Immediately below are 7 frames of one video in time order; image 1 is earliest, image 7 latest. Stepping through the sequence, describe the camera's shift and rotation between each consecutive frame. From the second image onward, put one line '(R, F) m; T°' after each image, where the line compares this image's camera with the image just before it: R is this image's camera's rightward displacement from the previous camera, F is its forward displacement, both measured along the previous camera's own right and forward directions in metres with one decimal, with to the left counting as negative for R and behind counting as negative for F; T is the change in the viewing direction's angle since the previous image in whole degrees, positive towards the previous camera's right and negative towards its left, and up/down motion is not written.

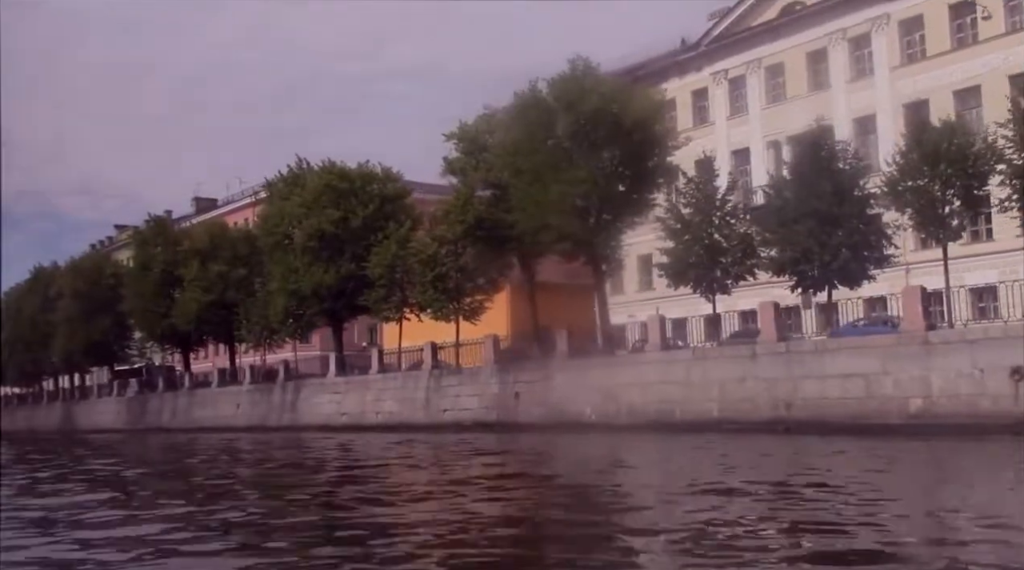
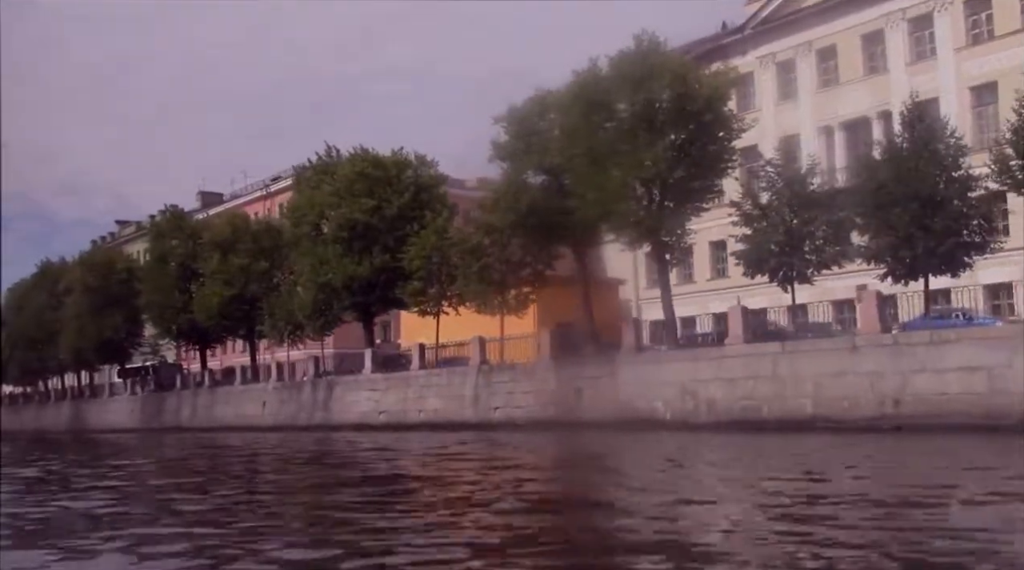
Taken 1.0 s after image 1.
(-0.5, +0.7) m; 0°
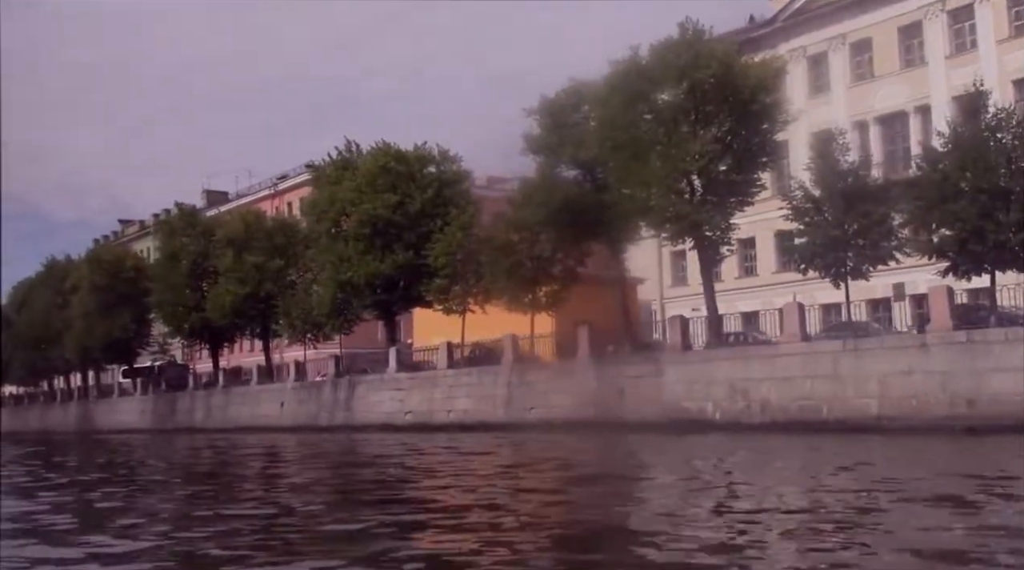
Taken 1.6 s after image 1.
(-0.3, +0.4) m; 0°
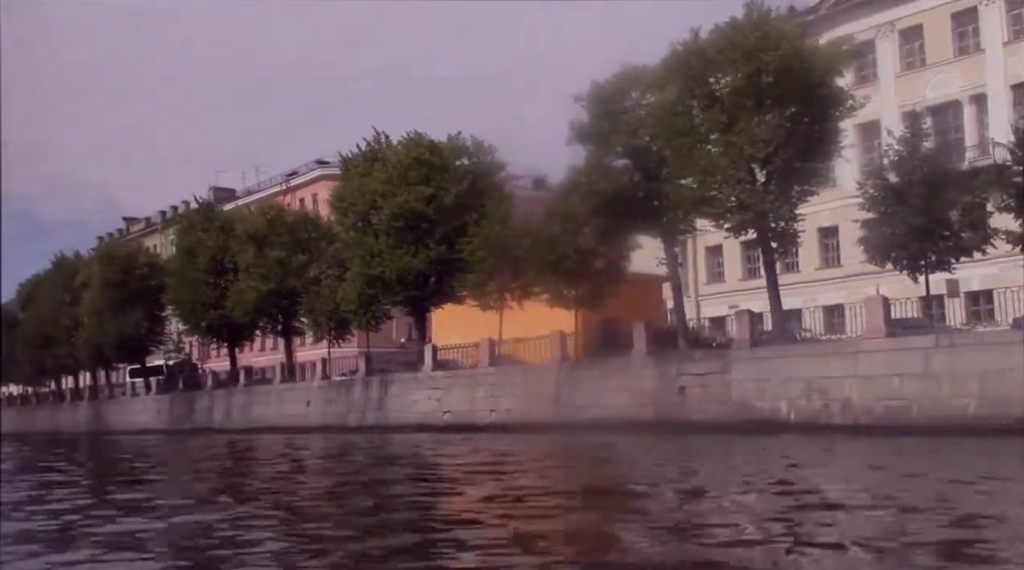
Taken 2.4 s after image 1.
(-0.4, +0.5) m; 0°
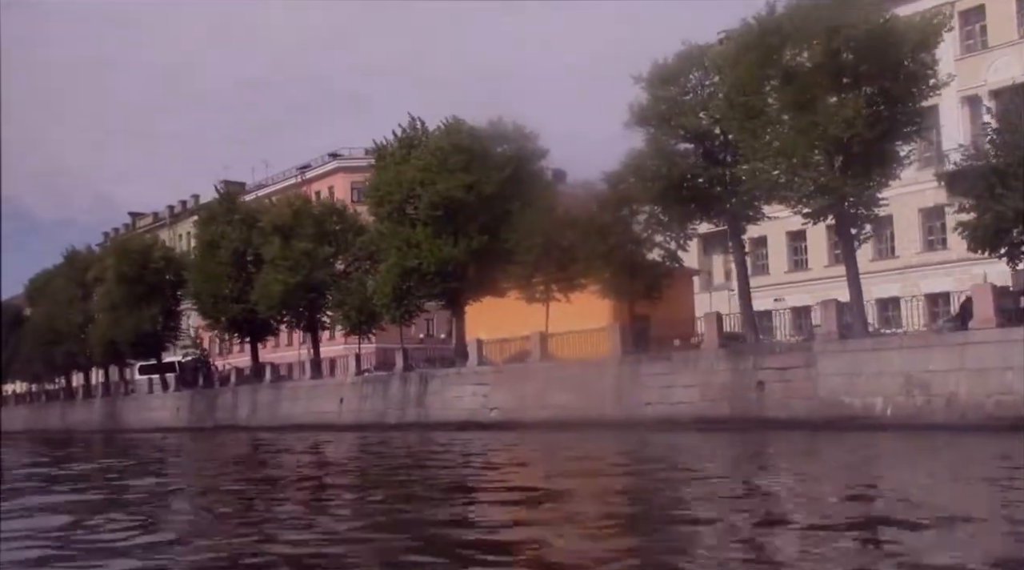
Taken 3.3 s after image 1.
(-0.5, +0.6) m; 0°
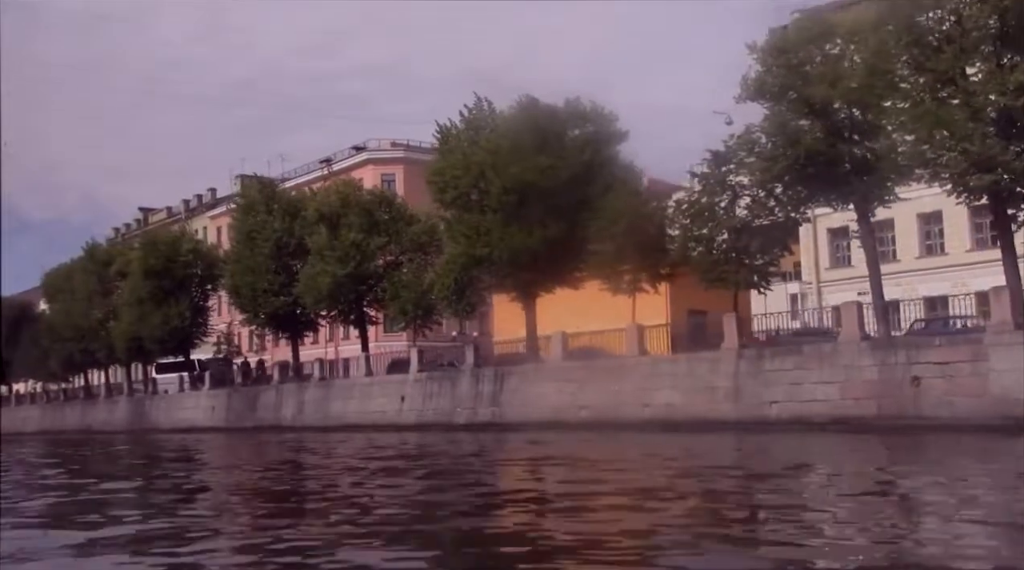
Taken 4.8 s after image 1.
(-0.8, +0.9) m; 0°
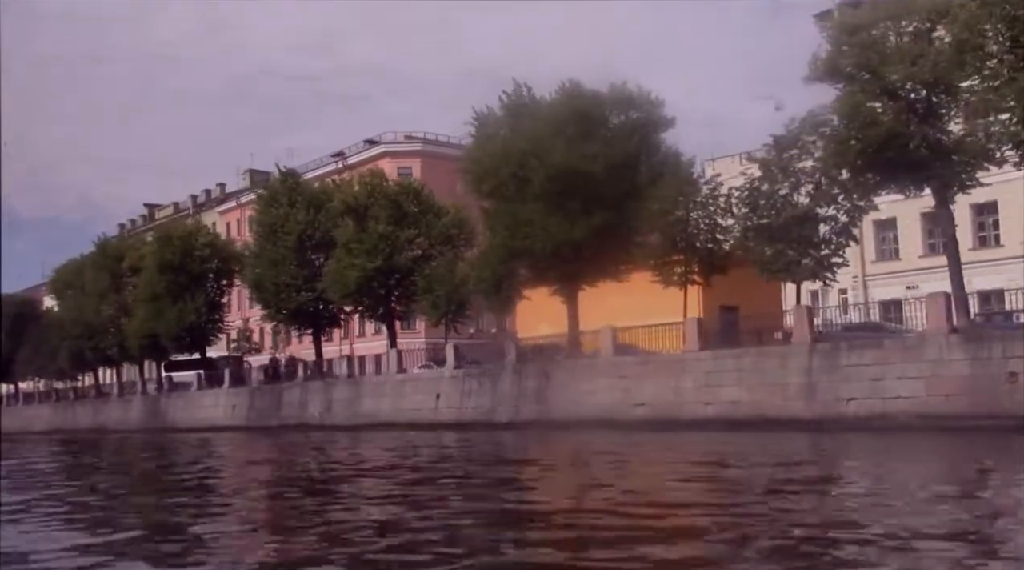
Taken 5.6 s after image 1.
(-0.4, +0.5) m; 0°
